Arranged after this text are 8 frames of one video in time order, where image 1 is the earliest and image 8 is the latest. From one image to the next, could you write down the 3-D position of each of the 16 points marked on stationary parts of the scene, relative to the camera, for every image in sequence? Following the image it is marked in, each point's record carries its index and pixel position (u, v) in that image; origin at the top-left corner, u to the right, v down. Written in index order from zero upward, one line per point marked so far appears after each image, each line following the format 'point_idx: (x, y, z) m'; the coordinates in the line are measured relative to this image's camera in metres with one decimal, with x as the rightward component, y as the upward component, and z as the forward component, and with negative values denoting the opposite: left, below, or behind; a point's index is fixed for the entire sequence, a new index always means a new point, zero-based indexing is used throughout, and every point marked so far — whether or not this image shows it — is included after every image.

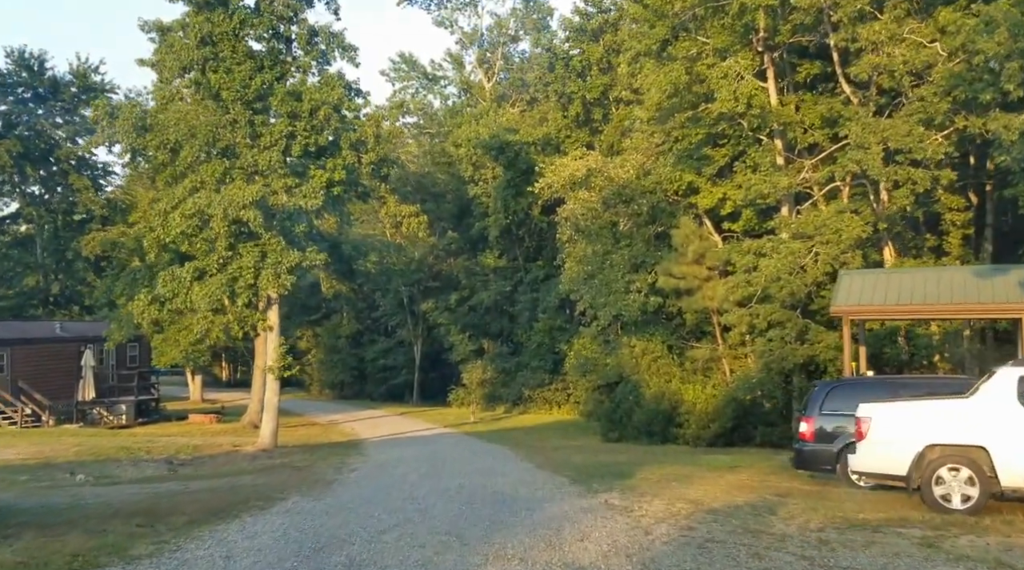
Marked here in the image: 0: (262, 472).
0: (-4.9, -3.6, +18.9) m
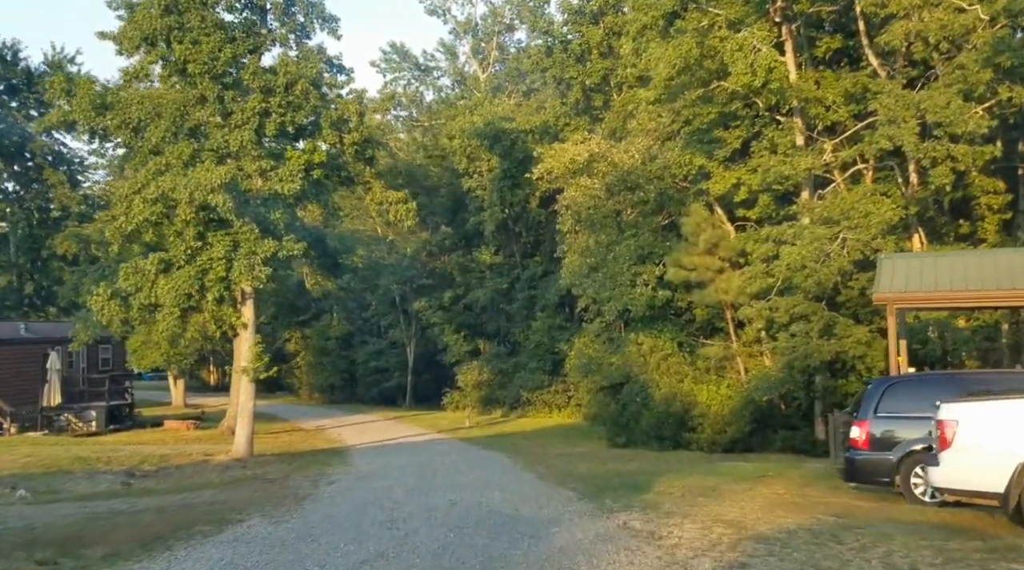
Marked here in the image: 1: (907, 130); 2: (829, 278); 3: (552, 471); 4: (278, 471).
0: (-4.9, -3.5, +16.9) m
1: (+7.8, +3.1, +19.1) m
2: (+6.5, +0.1, +19.9) m
3: (+0.7, -3.3, +17.4) m
4: (-4.6, -3.7, +19.2) m
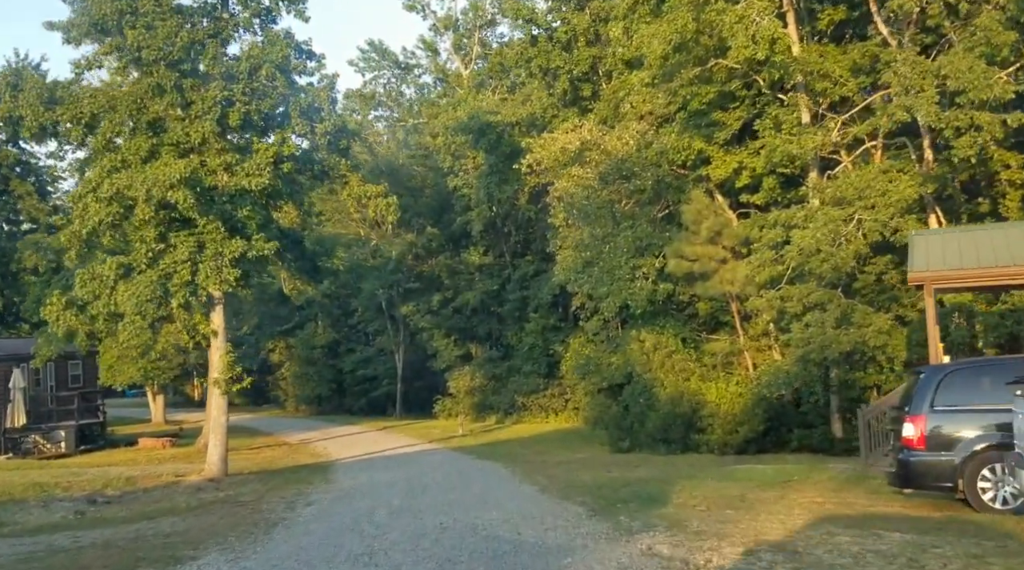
0: (-4.9, -3.5, +15.2) m
1: (+7.5, +3.4, +17.6) m
2: (+6.4, +0.4, +18.3) m
3: (+0.7, -3.2, +15.8) m
4: (-4.7, -3.7, +17.5) m
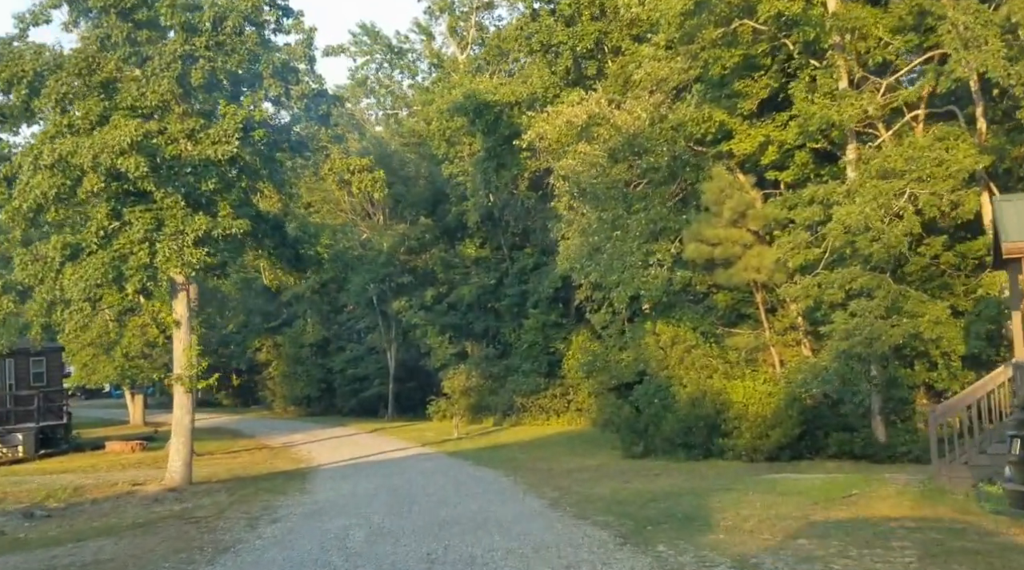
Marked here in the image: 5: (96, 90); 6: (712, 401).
0: (-4.9, -3.2, +12.9) m
1: (+7.6, +3.7, +15.3) m
2: (+6.4, +0.7, +16.0) m
3: (+0.8, -2.9, +13.4) m
4: (-4.6, -3.4, +15.1) m
5: (-7.1, +3.4, +16.6) m
6: (+3.9, -2.3, +18.8) m
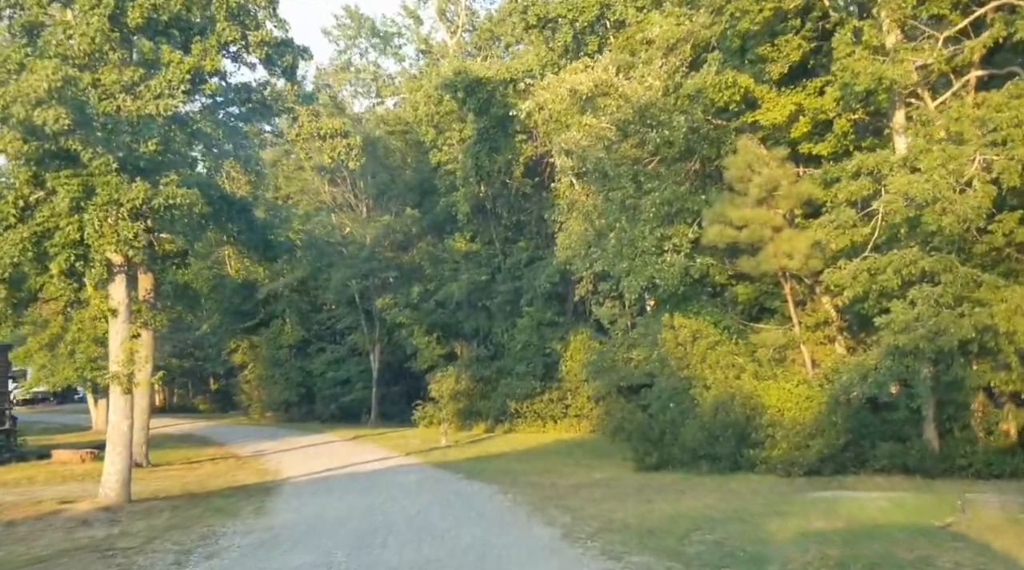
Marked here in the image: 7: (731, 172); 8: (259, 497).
0: (-4.9, -2.9, +10.2) m
1: (+7.6, +3.9, +12.8) m
2: (+6.4, +1.0, +13.5) m
3: (+0.8, -2.6, +10.8) m
4: (-4.7, -3.1, +12.4) m
5: (-7.1, +3.7, +14.0) m
6: (+3.9, -2.0, +16.2) m
7: (+4.1, +2.1, +18.3) m
8: (-4.2, -3.5, +15.9) m
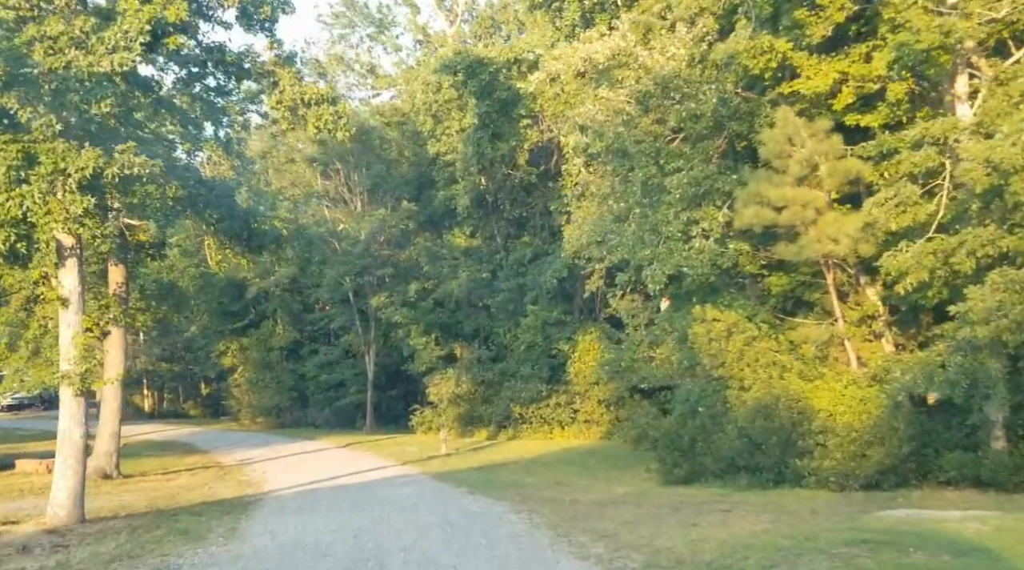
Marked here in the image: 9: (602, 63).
0: (-4.7, -2.7, +8.1) m
1: (+7.8, +4.1, +10.8) m
2: (+6.6, +1.2, +11.5) m
3: (+1.0, -2.4, +8.8) m
4: (-4.5, -2.9, +10.4) m
5: (-7.0, +3.8, +11.9) m
6: (+4.0, -1.8, +14.2) m
7: (+4.3, +2.3, +16.3) m
8: (-4.0, -3.3, +13.9) m
9: (+1.7, +4.3, +18.9) m
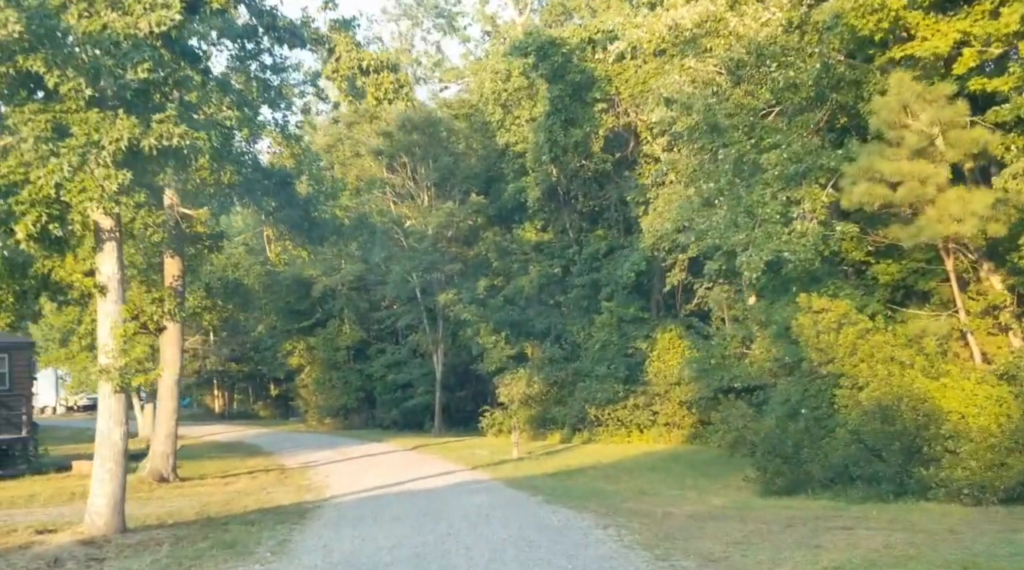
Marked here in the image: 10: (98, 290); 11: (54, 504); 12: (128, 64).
0: (-4.0, -2.5, +6.9) m
1: (+8.6, +4.4, +8.8) m
2: (+7.4, +1.4, +9.5) m
3: (+1.6, -2.2, +7.2) m
4: (-3.7, -2.7, +9.2) m
5: (-6.1, +4.0, +10.9) m
6: (+5.1, -1.6, +12.4) m
7: (+5.5, +2.5, +14.5) m
8: (-2.9, -3.1, +12.6) m
9: (+3.1, +4.5, +17.2) m
10: (-5.1, -0.1, +12.1) m
11: (-7.1, -3.4, +14.9) m
12: (-4.3, +2.5, +10.8) m
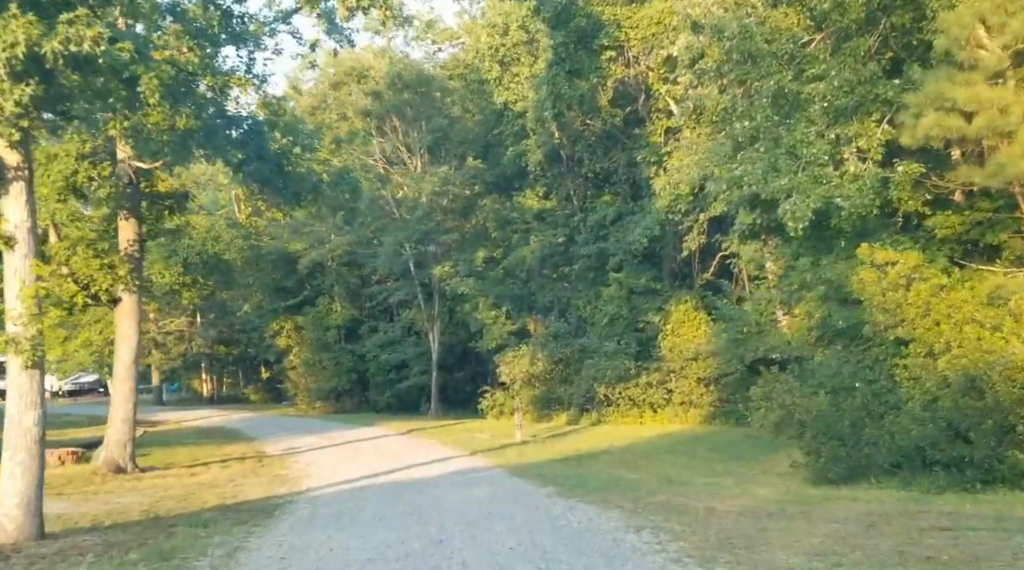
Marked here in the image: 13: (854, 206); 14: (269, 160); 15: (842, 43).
0: (-3.9, -2.1, +4.7) m
1: (+8.6, +4.9, +6.5) m
2: (+7.5, +2.0, +7.3) m
3: (+1.7, -1.7, +5.0) m
4: (-3.6, -2.3, +7.0) m
5: (-6.0, +4.5, +8.6) m
6: (+5.2, -1.0, +10.2) m
7: (+5.5, +3.2, +12.2) m
8: (-2.8, -2.6, +10.4) m
9: (+3.1, +5.1, +14.9) m
10: (-5.0, +0.4, +9.8) m
11: (-7.0, -2.8, +12.7) m
12: (-4.2, +2.9, +8.5) m
13: (+4.5, +1.0, +12.8) m
14: (-4.2, +2.1, +16.9) m
15: (+4.8, +3.5, +14.0) m
